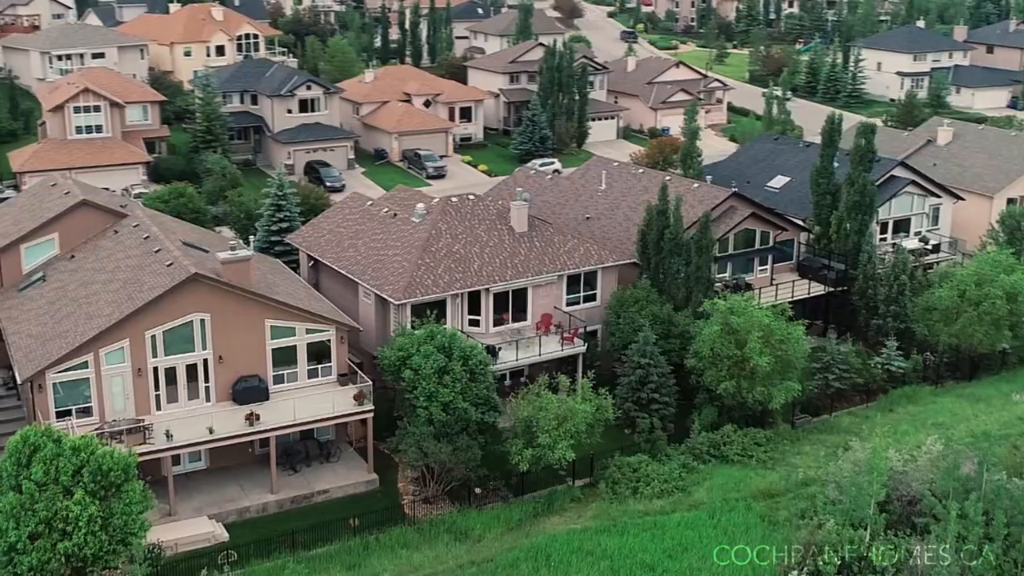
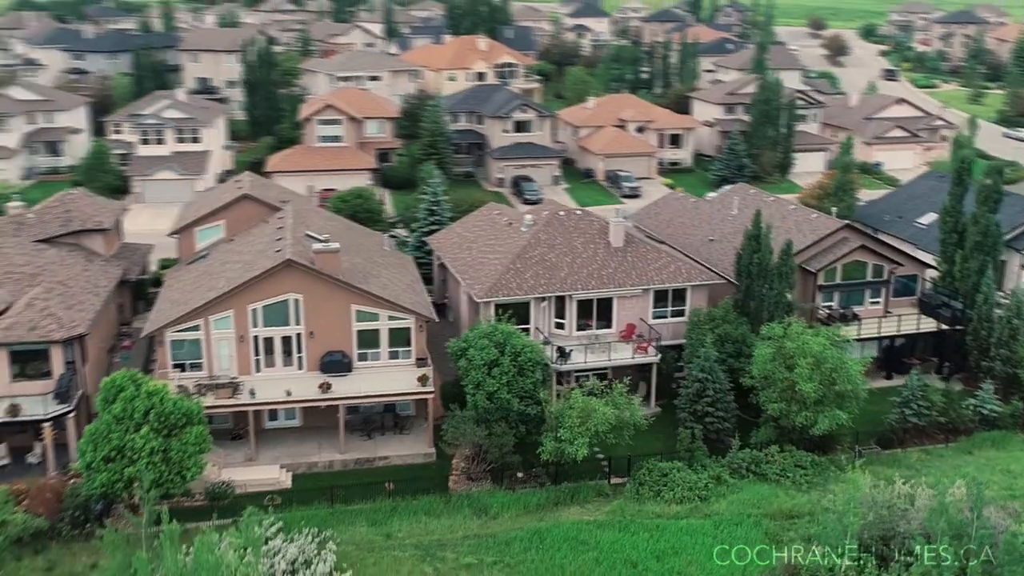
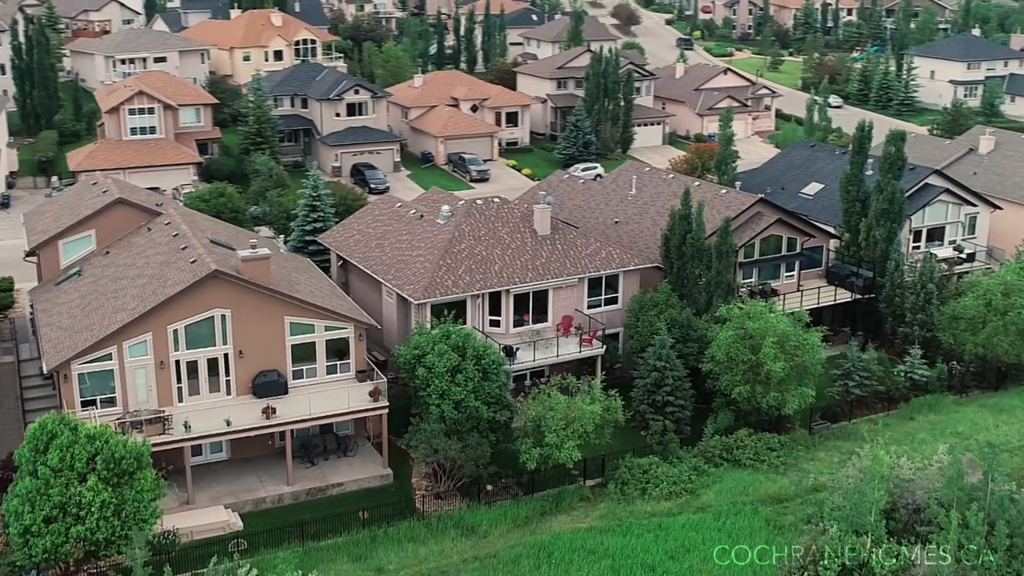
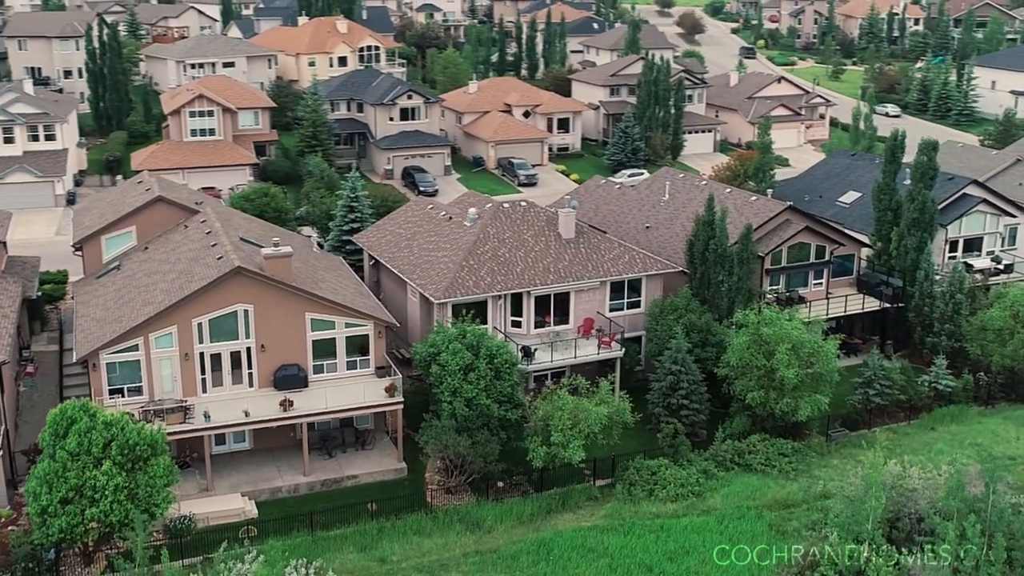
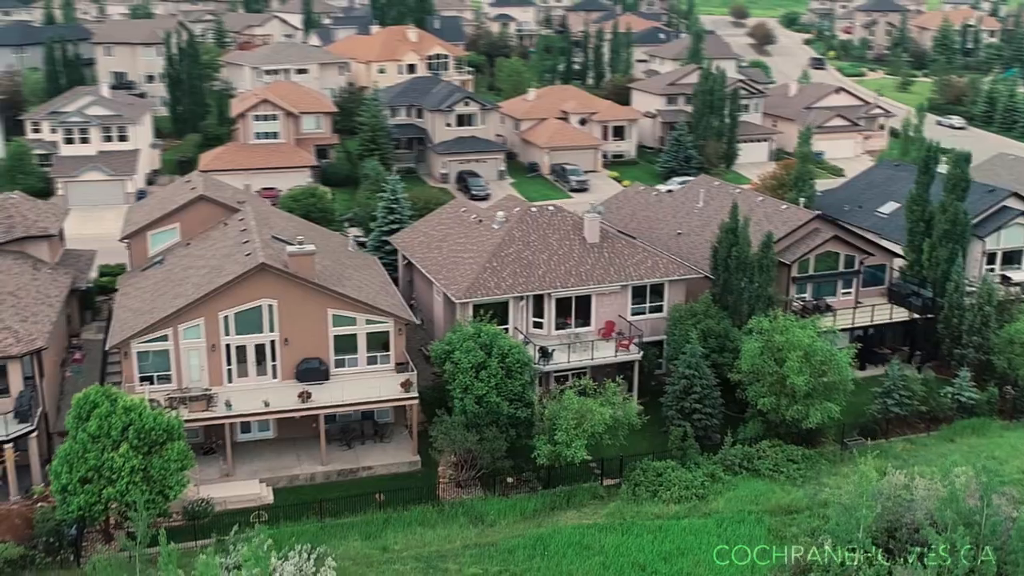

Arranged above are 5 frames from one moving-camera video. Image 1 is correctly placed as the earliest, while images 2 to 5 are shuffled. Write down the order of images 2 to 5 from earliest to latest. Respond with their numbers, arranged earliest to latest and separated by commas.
3, 4, 5, 2
